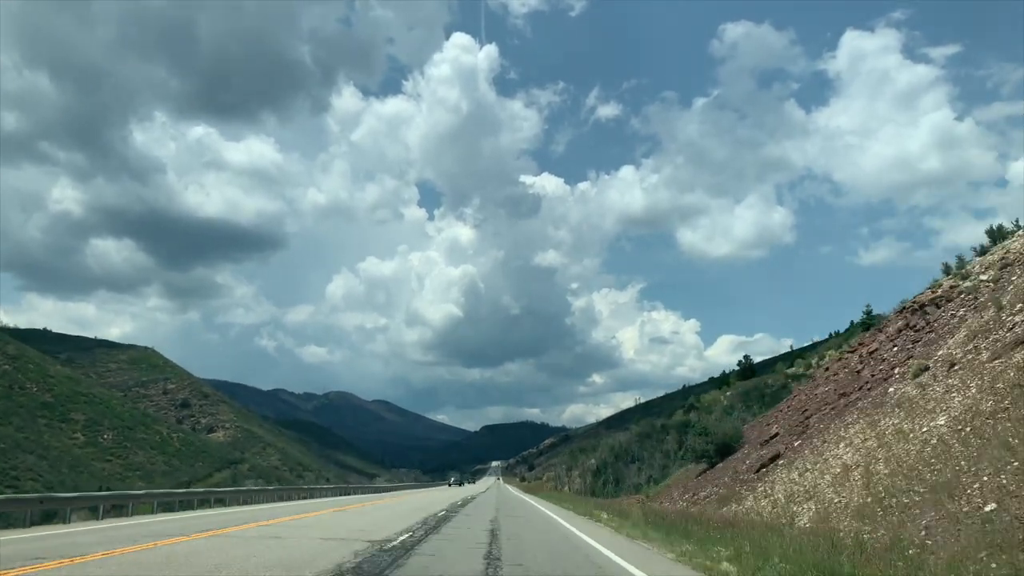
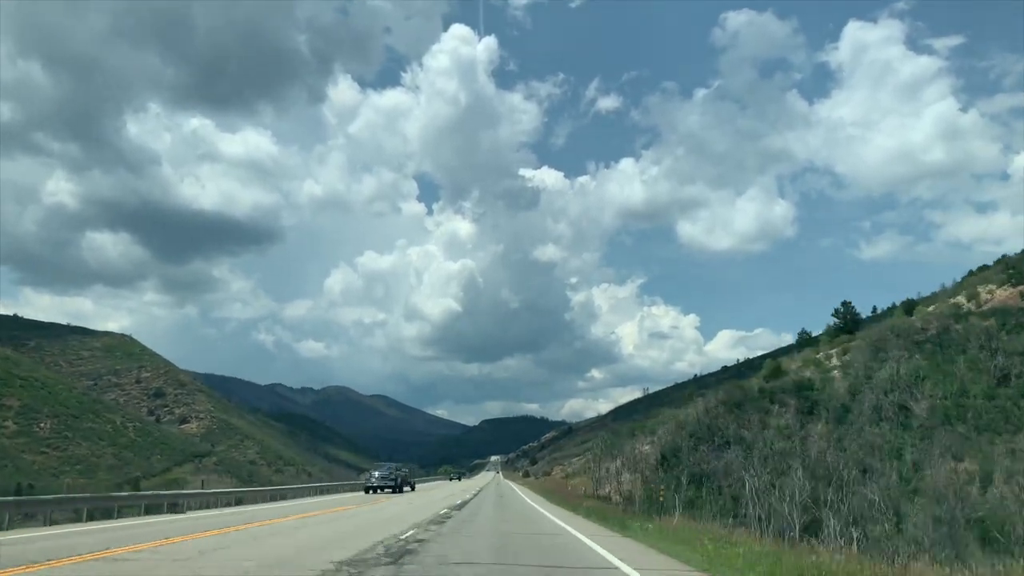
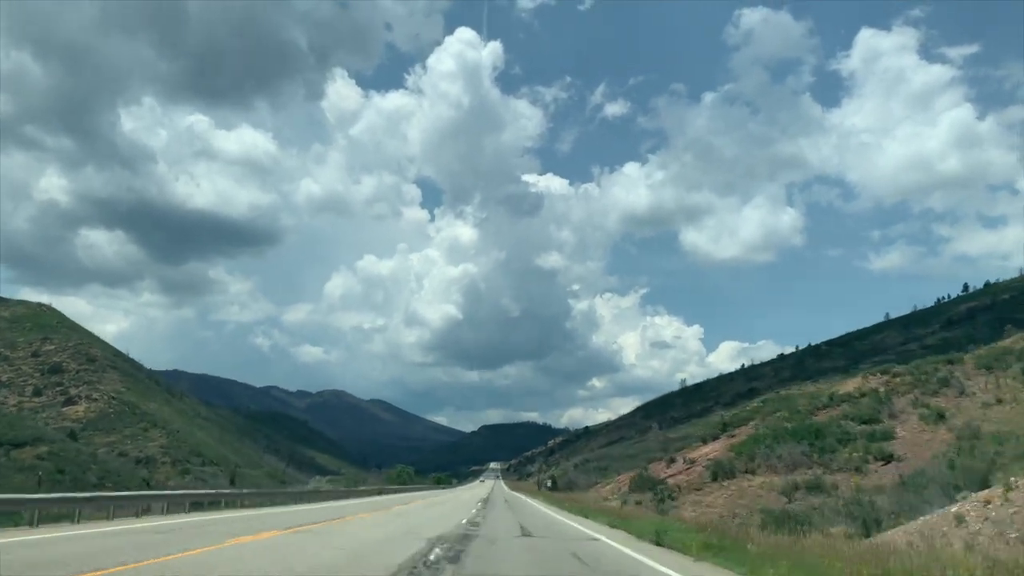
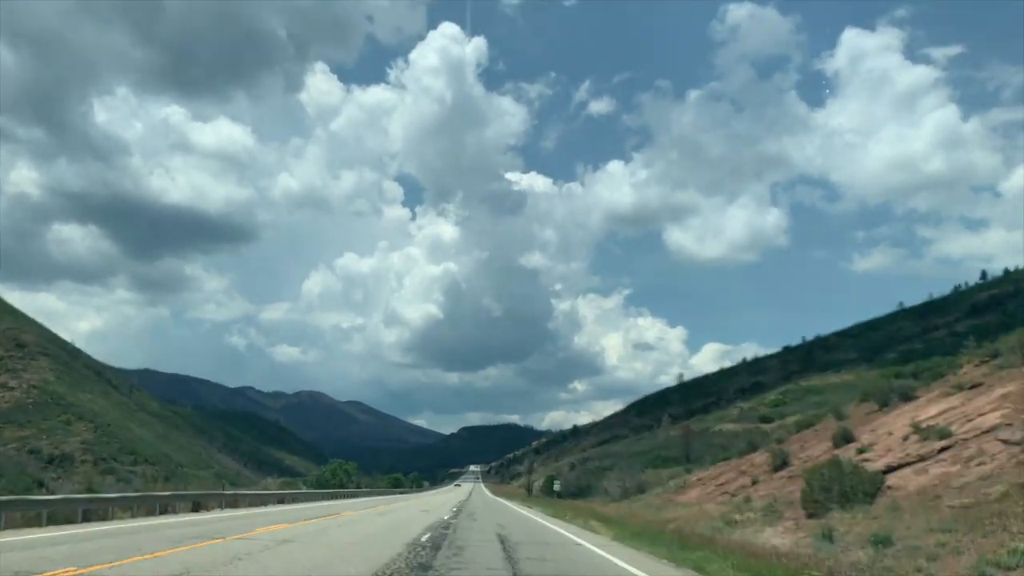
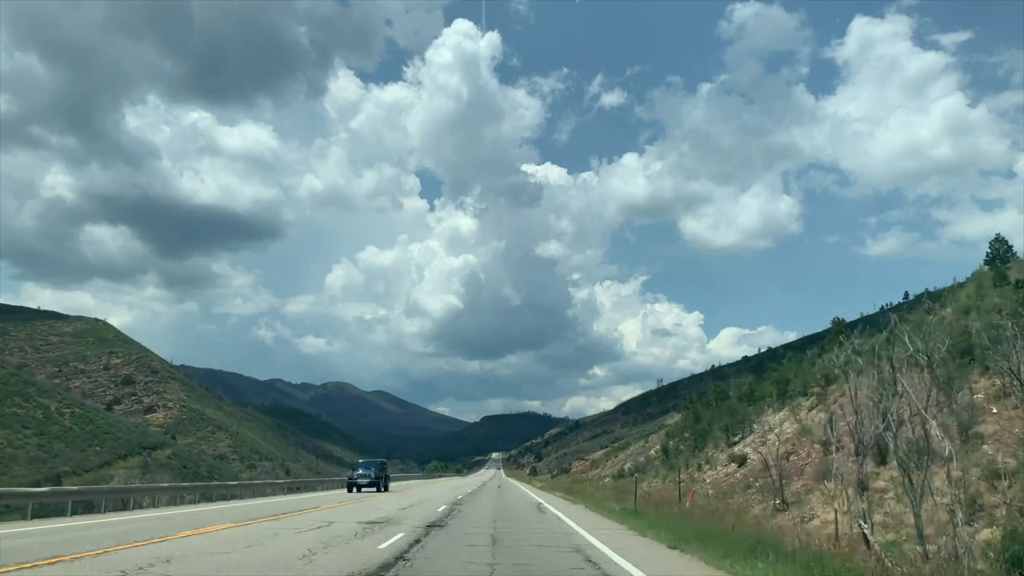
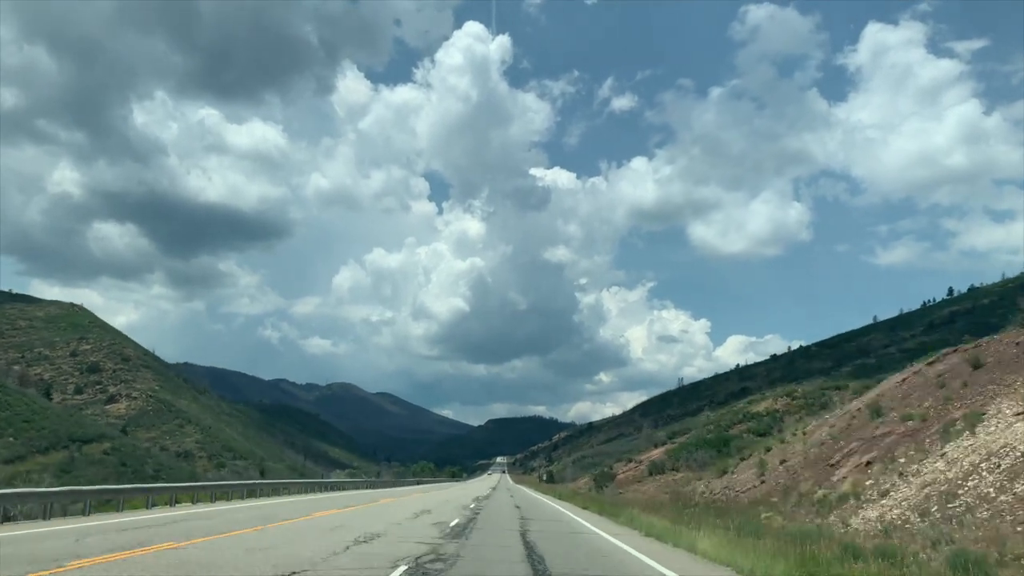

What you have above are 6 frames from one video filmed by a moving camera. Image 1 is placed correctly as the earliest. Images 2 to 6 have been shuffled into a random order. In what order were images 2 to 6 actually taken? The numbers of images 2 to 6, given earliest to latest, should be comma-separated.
2, 5, 6, 3, 4
